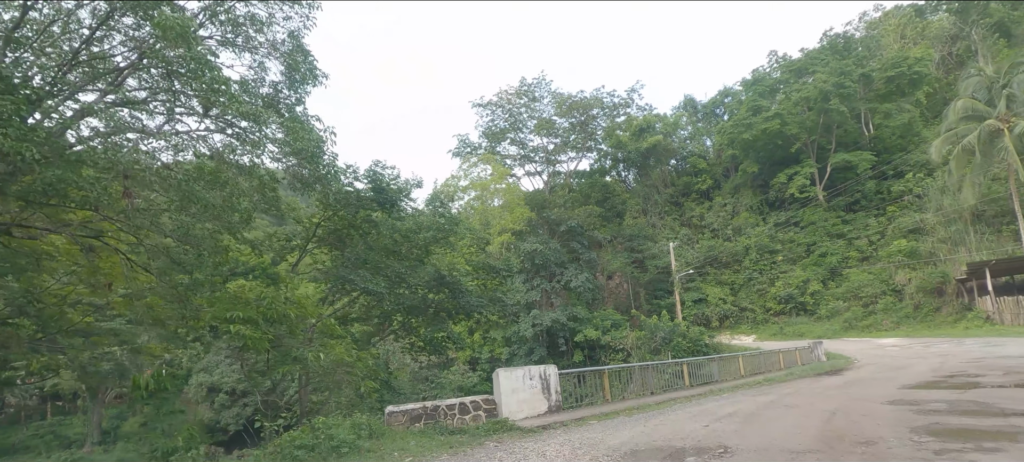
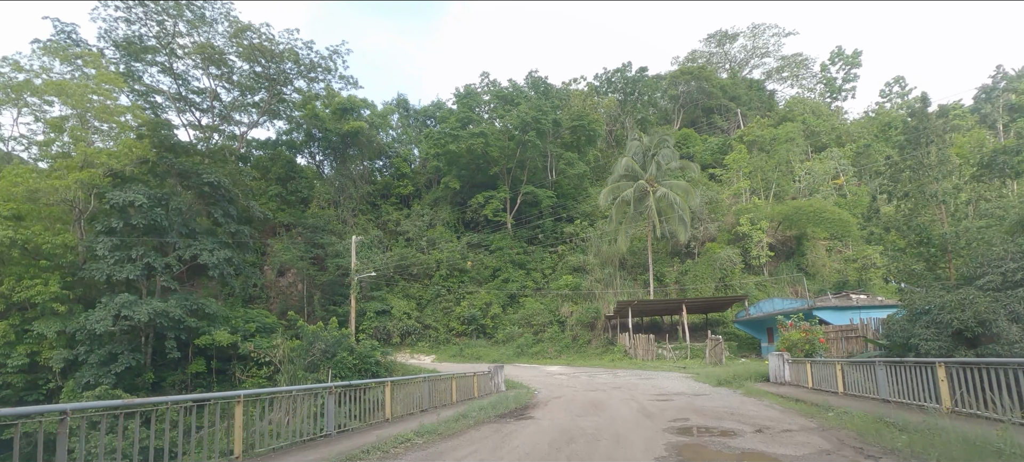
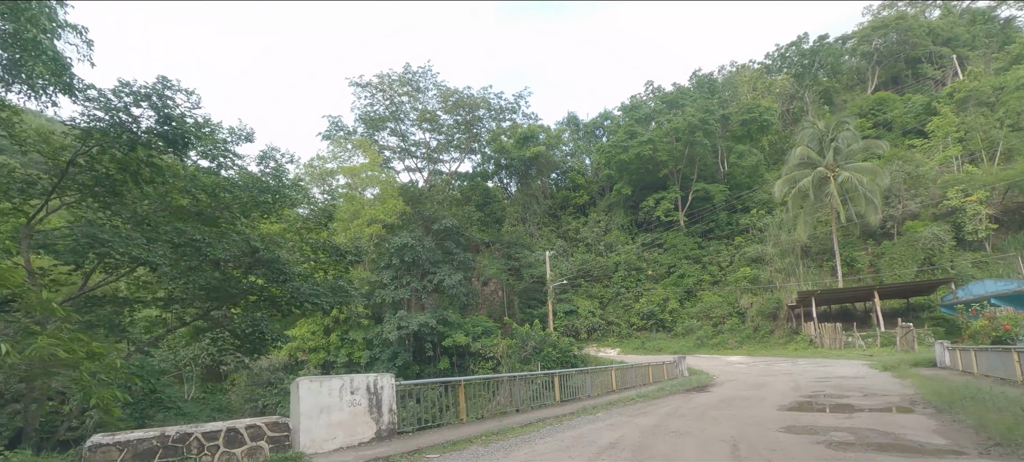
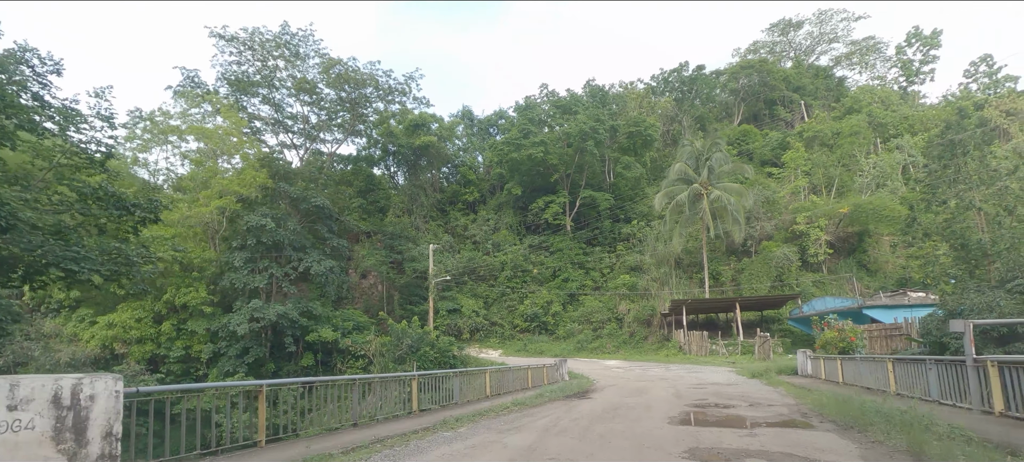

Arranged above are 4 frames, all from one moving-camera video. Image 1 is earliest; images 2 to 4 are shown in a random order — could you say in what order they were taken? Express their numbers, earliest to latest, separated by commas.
3, 4, 2
